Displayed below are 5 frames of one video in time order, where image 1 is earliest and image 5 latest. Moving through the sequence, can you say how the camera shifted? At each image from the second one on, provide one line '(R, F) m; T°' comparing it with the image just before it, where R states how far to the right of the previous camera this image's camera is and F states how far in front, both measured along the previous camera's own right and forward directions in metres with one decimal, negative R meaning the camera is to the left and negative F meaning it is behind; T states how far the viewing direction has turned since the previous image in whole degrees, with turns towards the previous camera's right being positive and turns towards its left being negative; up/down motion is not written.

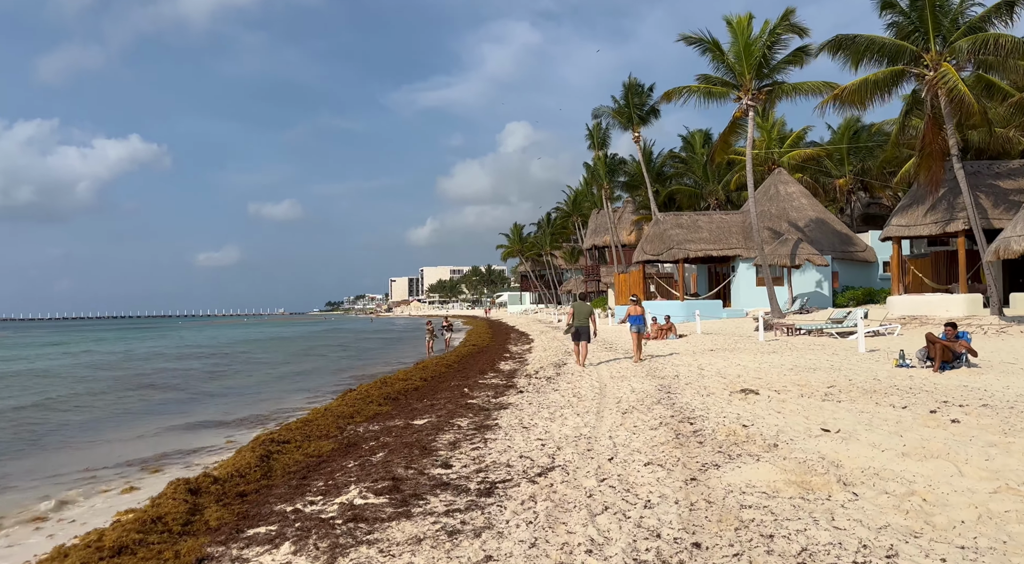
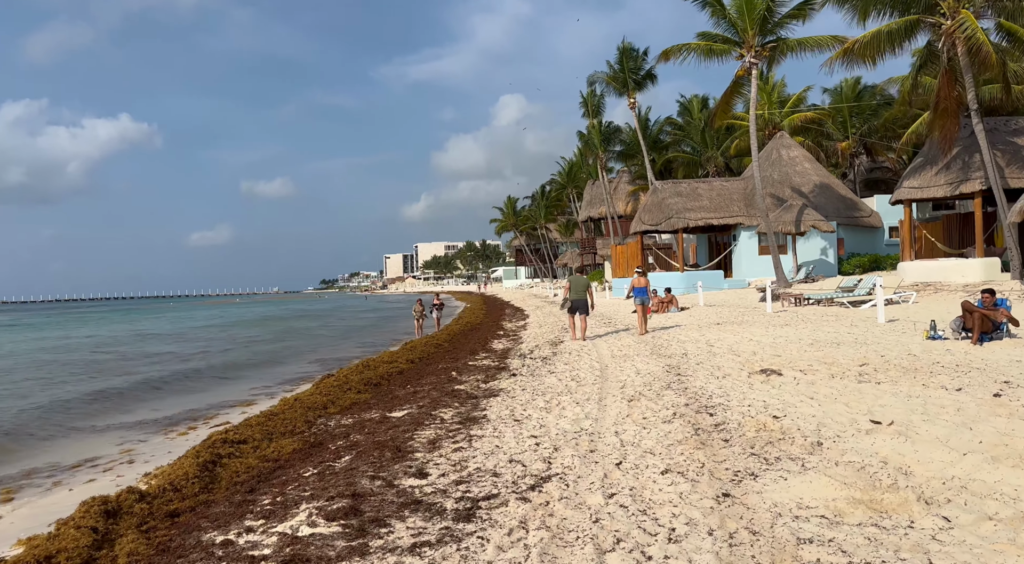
(+0.1, +1.3) m; 0°
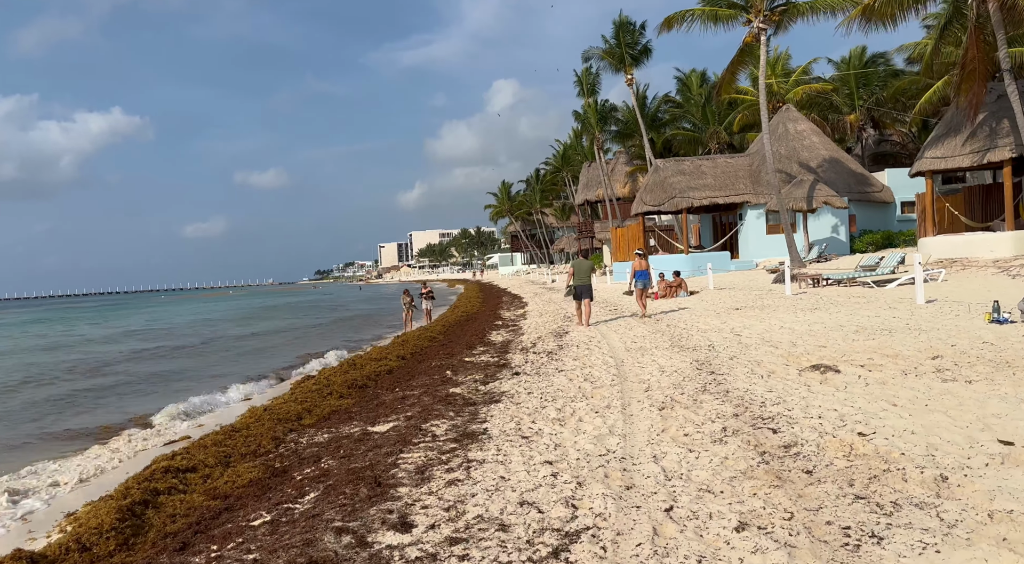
(-0.1, +1.6) m; 0°
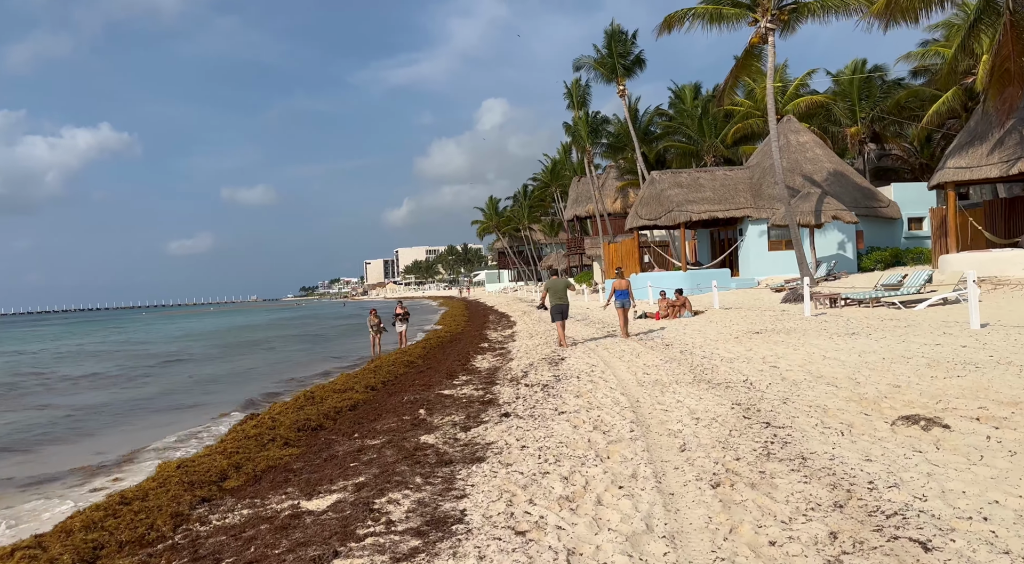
(0.0, +2.1) m; +1°
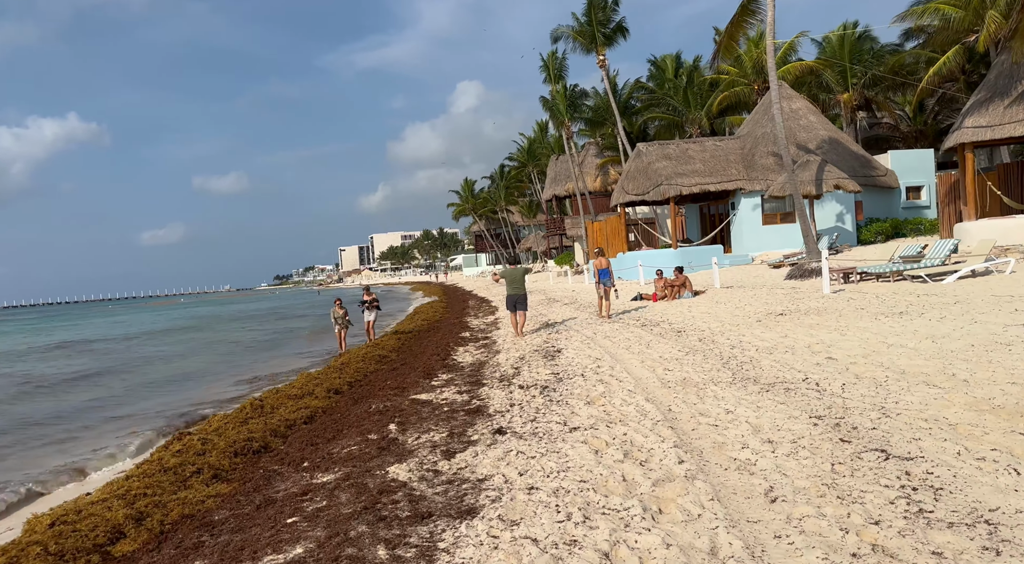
(-0.1, +2.1) m; +2°
